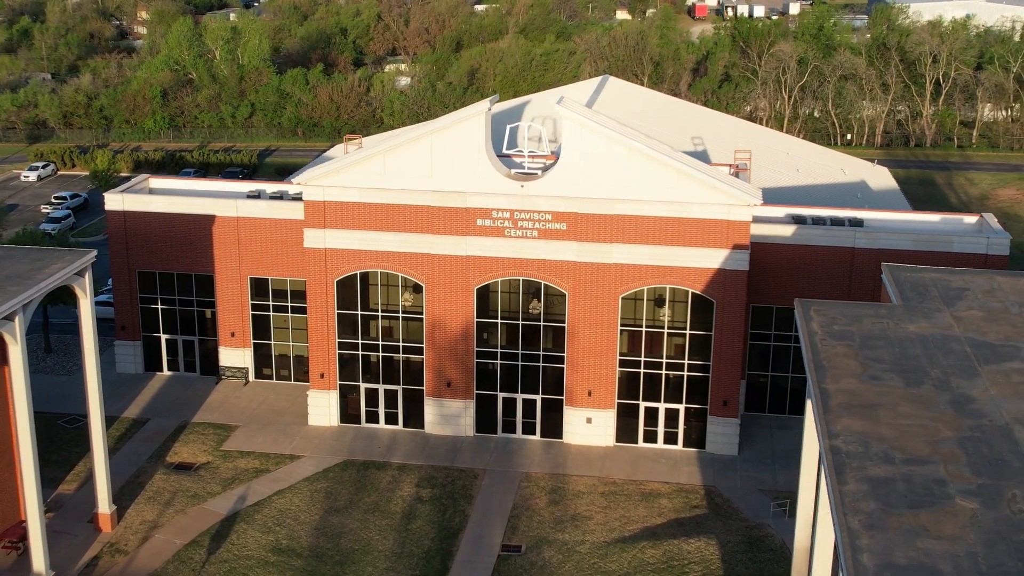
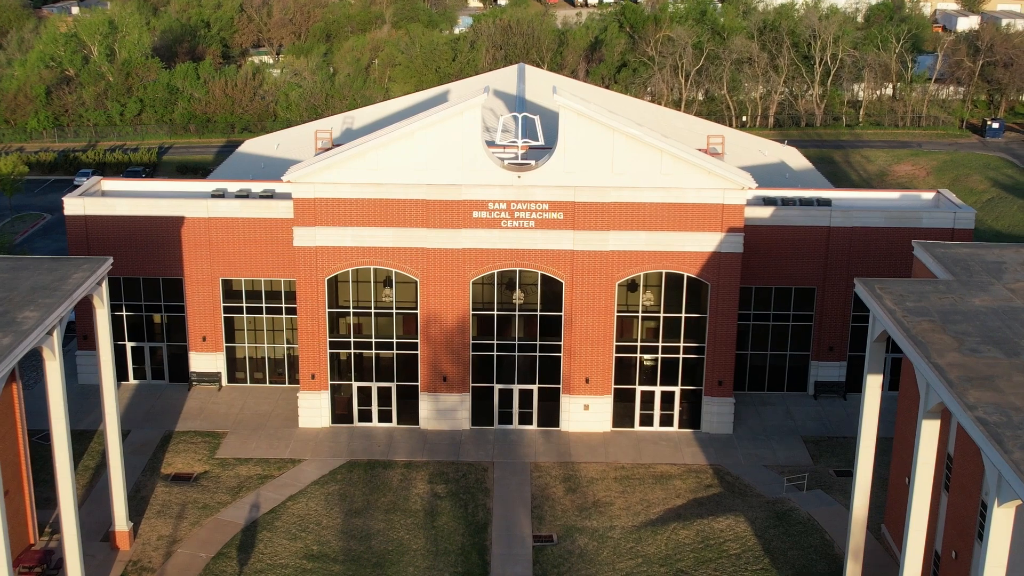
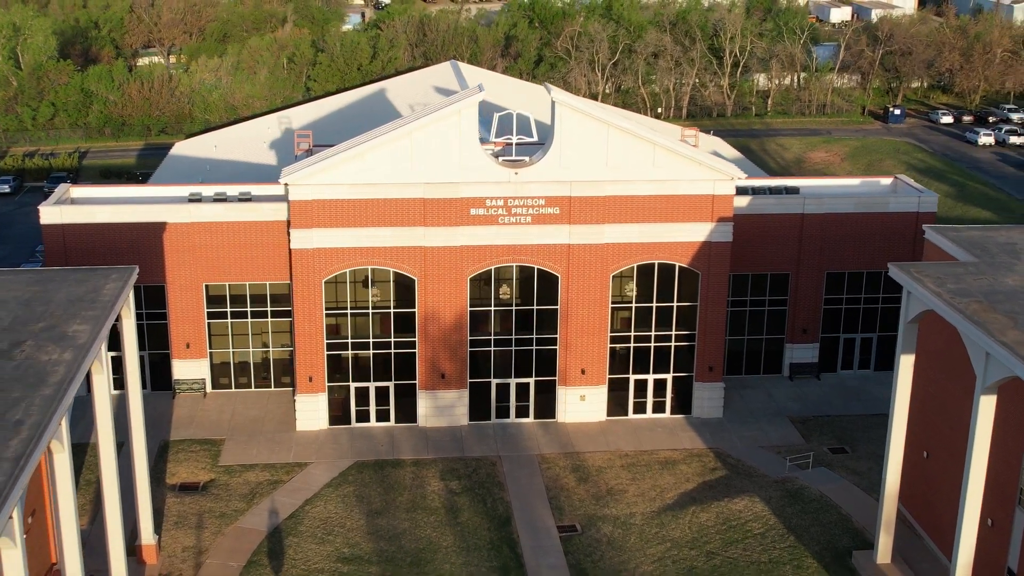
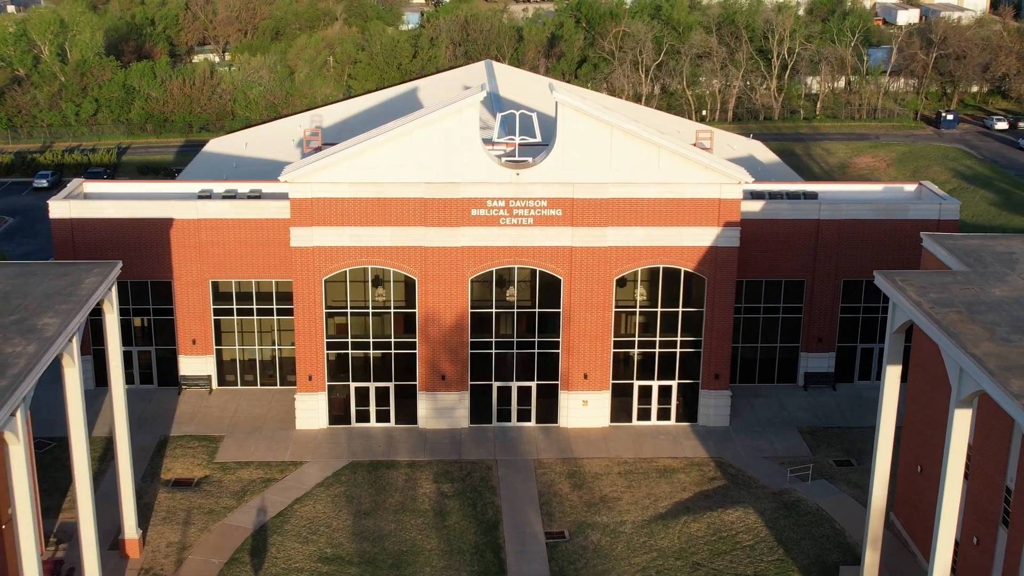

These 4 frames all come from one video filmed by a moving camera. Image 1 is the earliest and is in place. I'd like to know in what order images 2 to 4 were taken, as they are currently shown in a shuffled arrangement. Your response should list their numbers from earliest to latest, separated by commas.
2, 4, 3
